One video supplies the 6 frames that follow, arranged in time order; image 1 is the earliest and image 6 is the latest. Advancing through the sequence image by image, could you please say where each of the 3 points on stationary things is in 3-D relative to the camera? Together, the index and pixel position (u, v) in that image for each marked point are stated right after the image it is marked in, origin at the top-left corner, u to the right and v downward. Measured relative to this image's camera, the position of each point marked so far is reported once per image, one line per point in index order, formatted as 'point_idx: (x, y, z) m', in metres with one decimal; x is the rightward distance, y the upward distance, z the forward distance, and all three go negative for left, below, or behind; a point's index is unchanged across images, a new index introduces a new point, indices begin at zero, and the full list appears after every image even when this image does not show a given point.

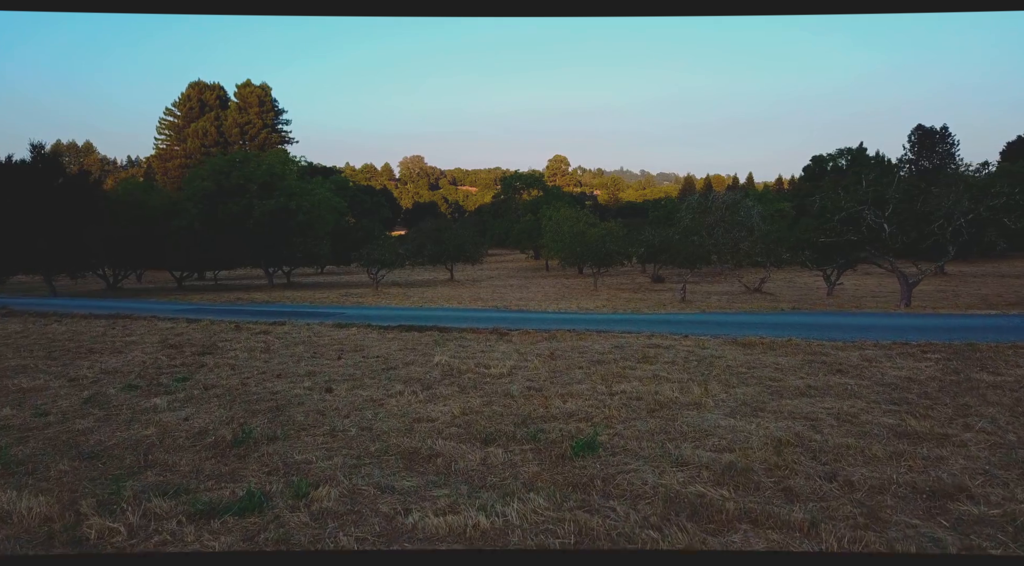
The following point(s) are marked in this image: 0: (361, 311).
0: (-3.5, -0.6, +17.9) m
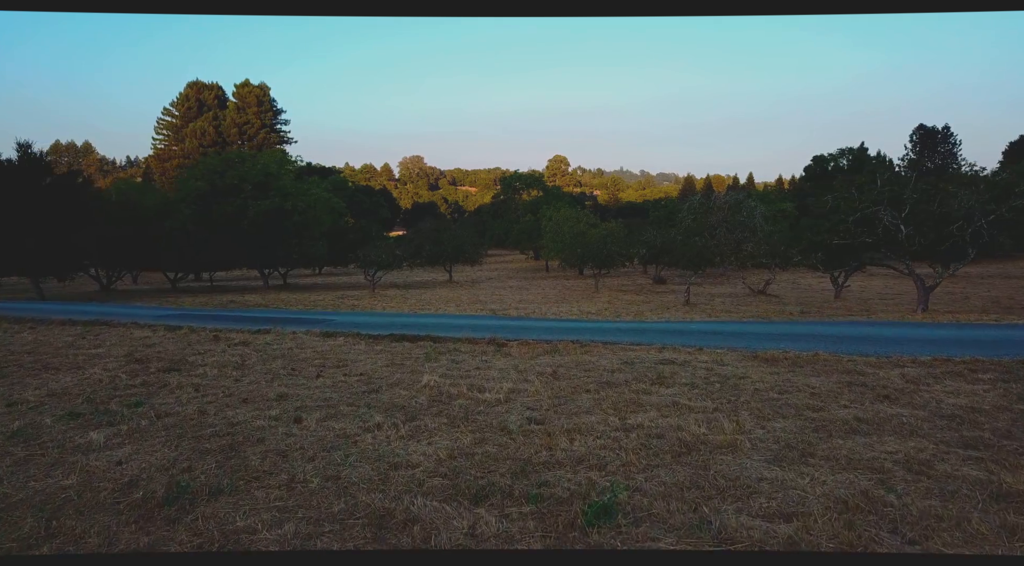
0: (-3.5, -0.7, +17.1) m
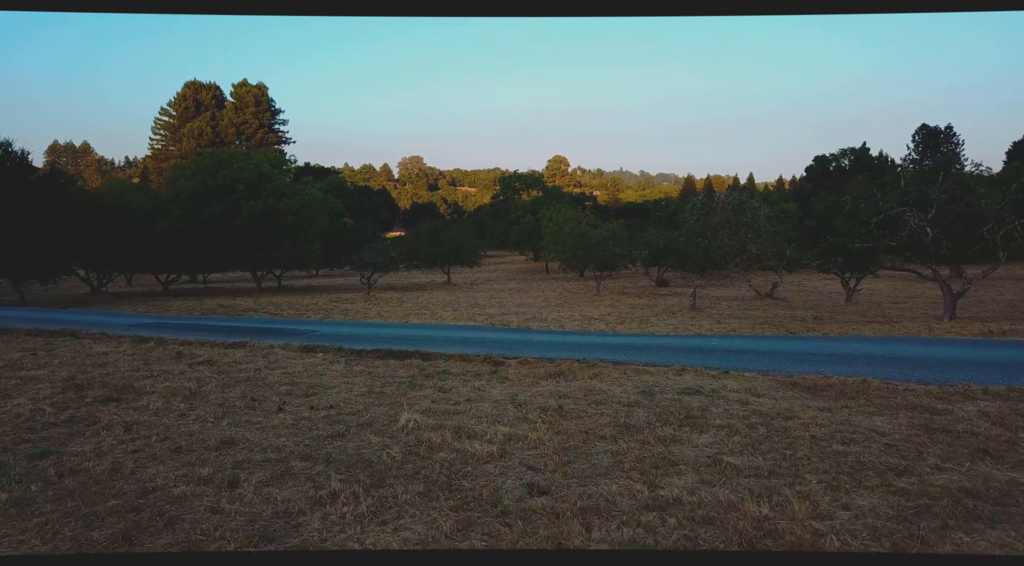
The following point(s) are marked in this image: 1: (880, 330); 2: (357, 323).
0: (-3.5, -0.9, +15.9) m
1: (+8.1, -1.1, +17.2) m
2: (-3.4, -0.9, +17.1) m
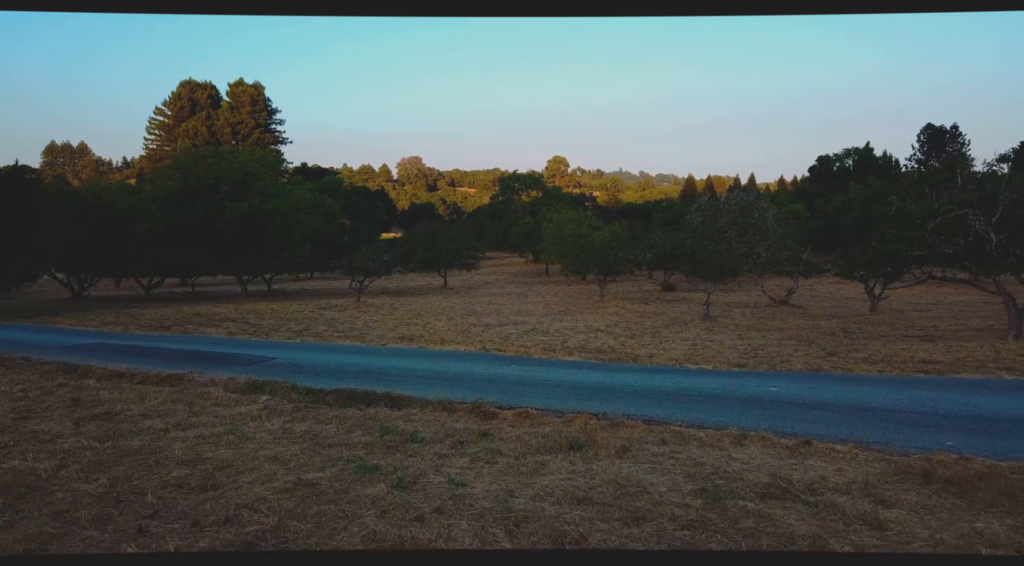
0: (-3.6, -1.1, +13.6) m
1: (+8.0, -1.4, +14.9) m
2: (-3.4, -1.2, +14.7) m
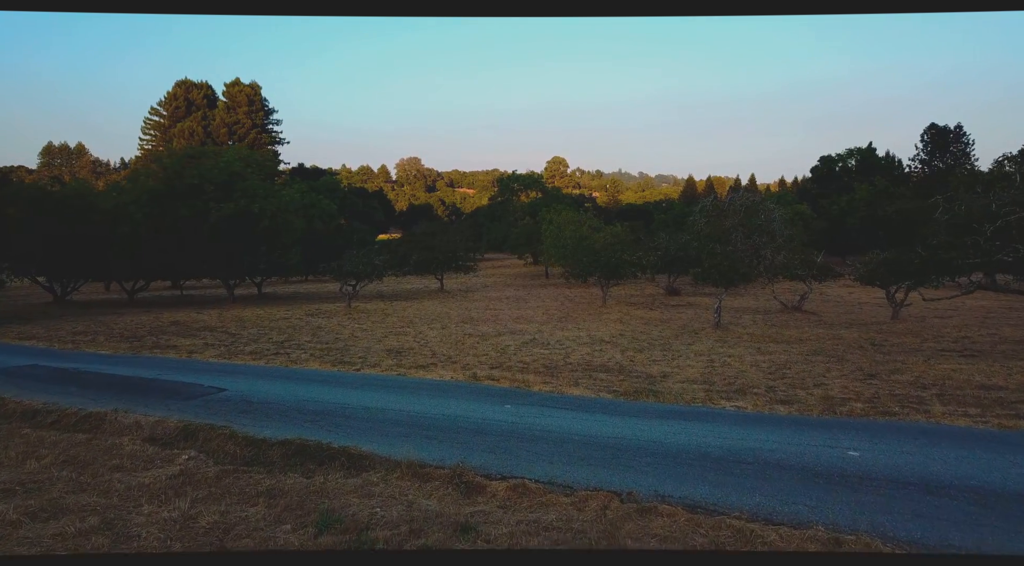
0: (-3.6, -1.4, +11.7) m
1: (+8.0, -1.6, +13.0) m
2: (-3.5, -1.4, +12.8) m
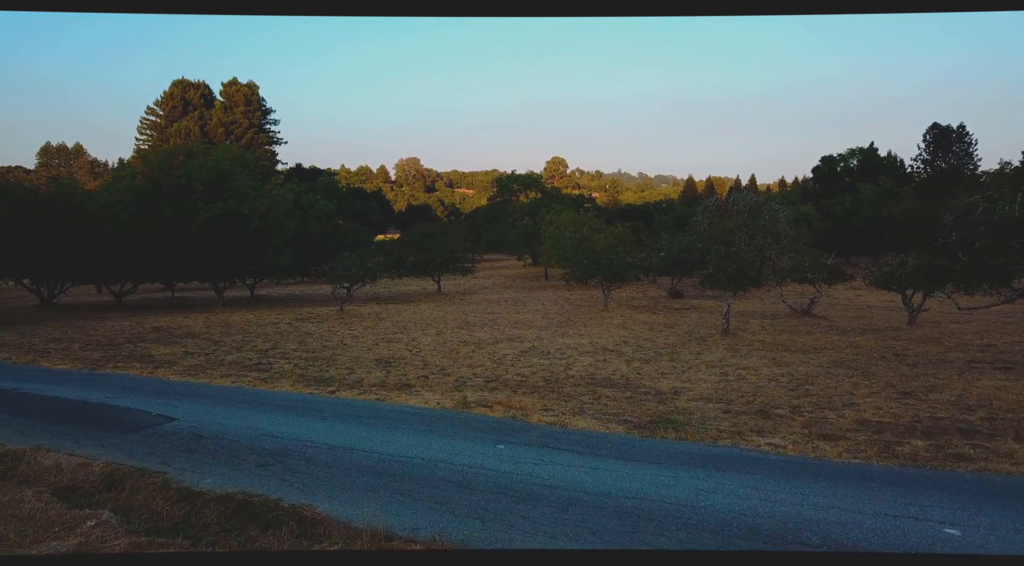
0: (-3.7, -1.5, +10.3) m
1: (+7.9, -1.7, +11.7) m
2: (-3.5, -1.5, +11.5) m
